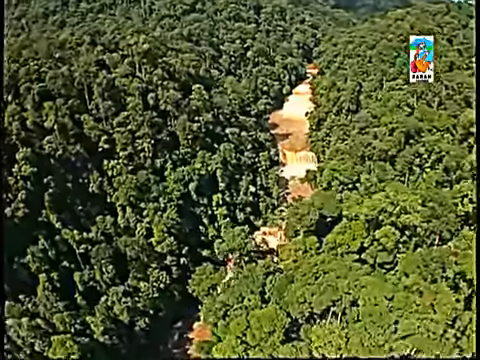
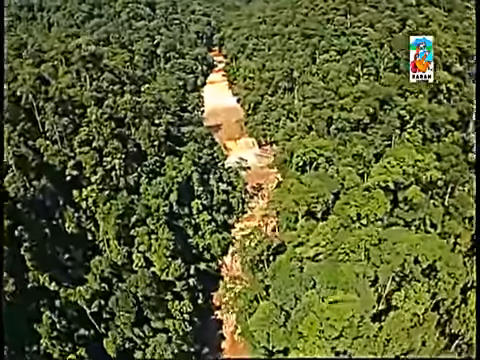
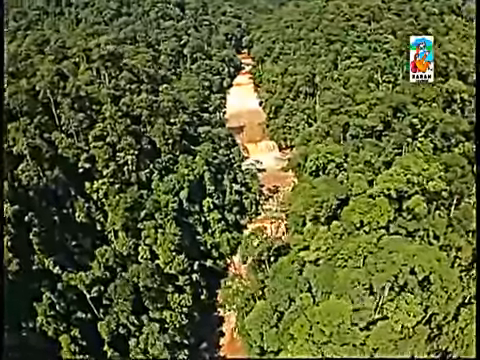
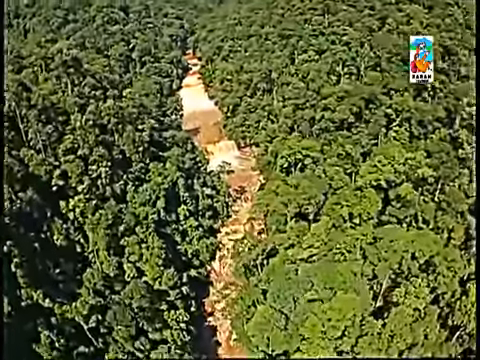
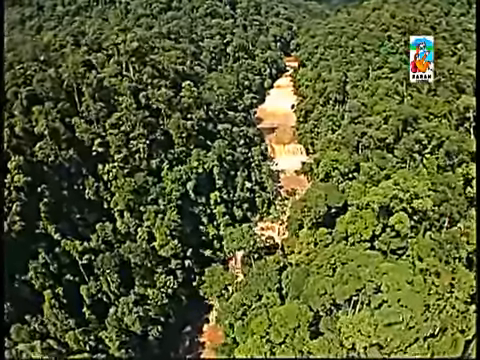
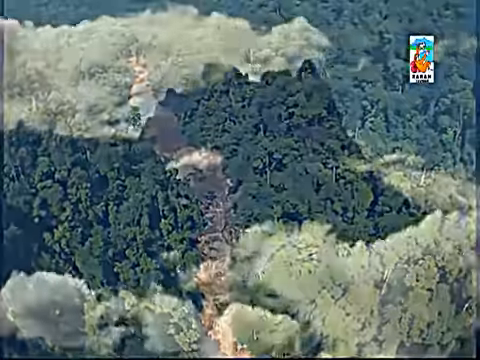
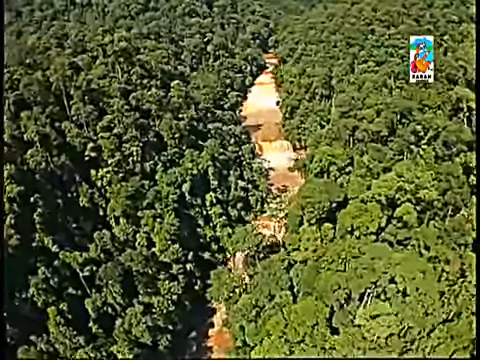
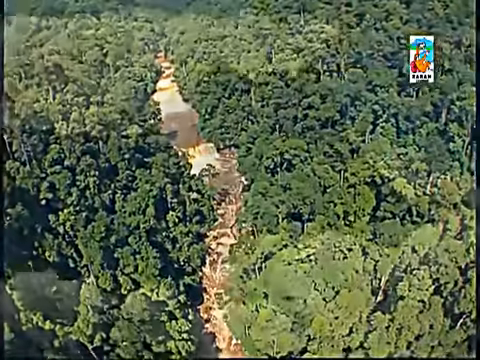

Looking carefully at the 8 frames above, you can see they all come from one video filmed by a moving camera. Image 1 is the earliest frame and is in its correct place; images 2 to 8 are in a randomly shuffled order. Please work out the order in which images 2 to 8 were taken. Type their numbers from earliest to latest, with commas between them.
5, 7, 3, 2, 4, 8, 6
